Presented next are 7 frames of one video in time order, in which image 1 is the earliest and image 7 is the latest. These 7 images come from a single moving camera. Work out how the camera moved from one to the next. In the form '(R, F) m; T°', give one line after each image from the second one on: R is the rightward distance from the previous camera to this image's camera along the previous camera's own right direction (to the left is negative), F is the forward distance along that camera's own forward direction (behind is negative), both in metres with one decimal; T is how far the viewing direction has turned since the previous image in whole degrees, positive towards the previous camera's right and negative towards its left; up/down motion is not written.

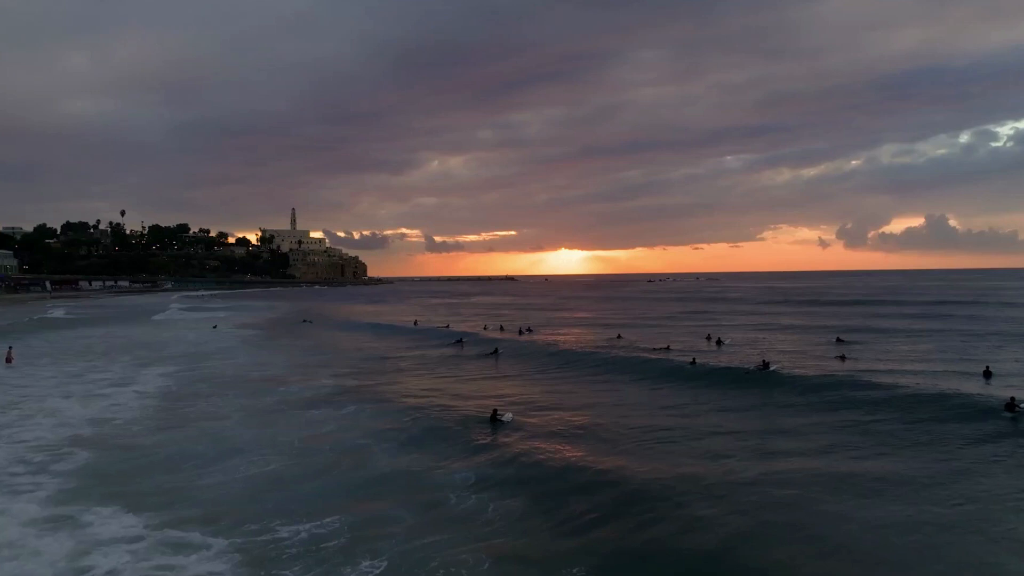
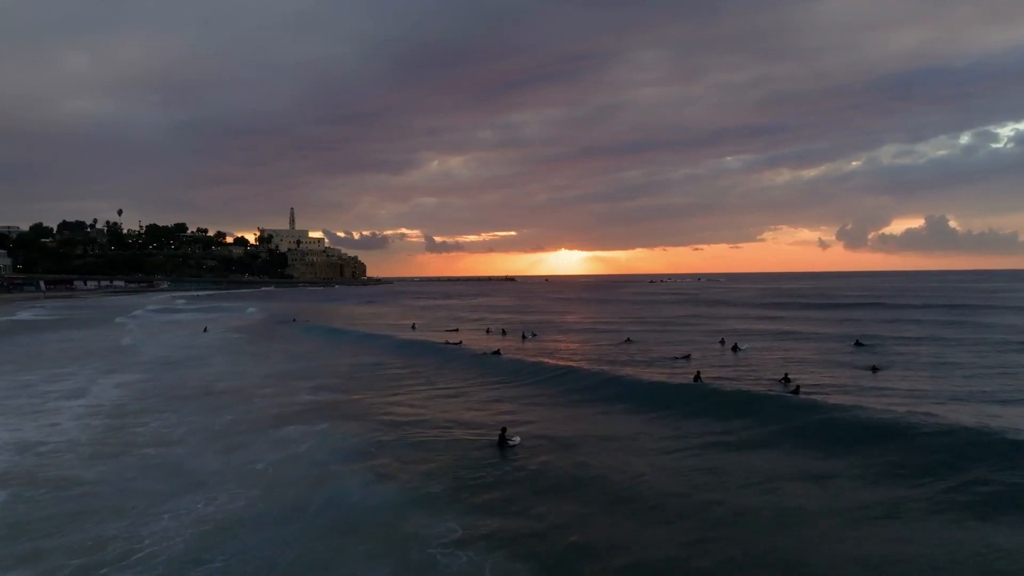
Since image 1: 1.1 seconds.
(-0.2, +2.3) m; 0°
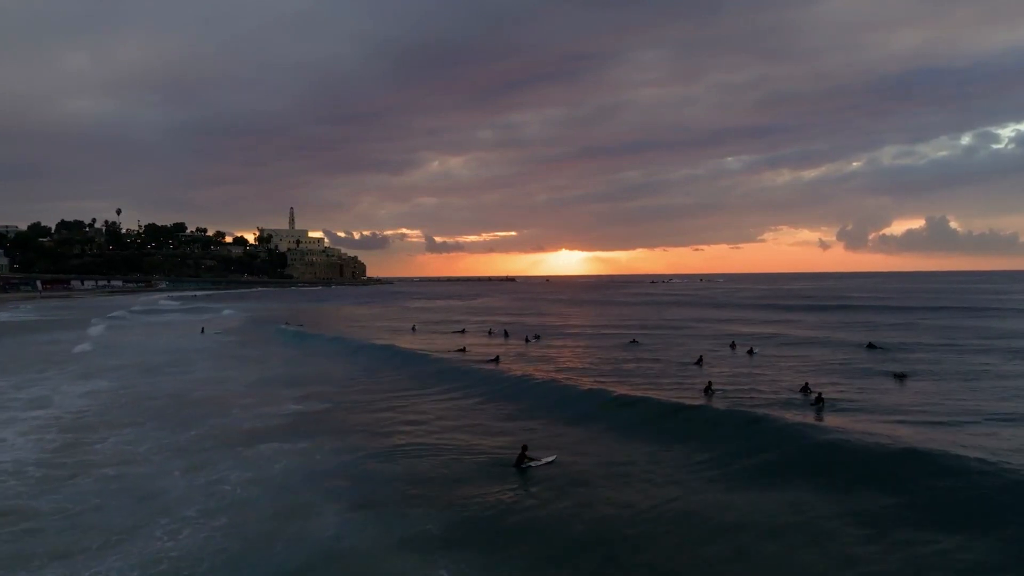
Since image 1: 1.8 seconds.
(-0.3, +1.5) m; 0°
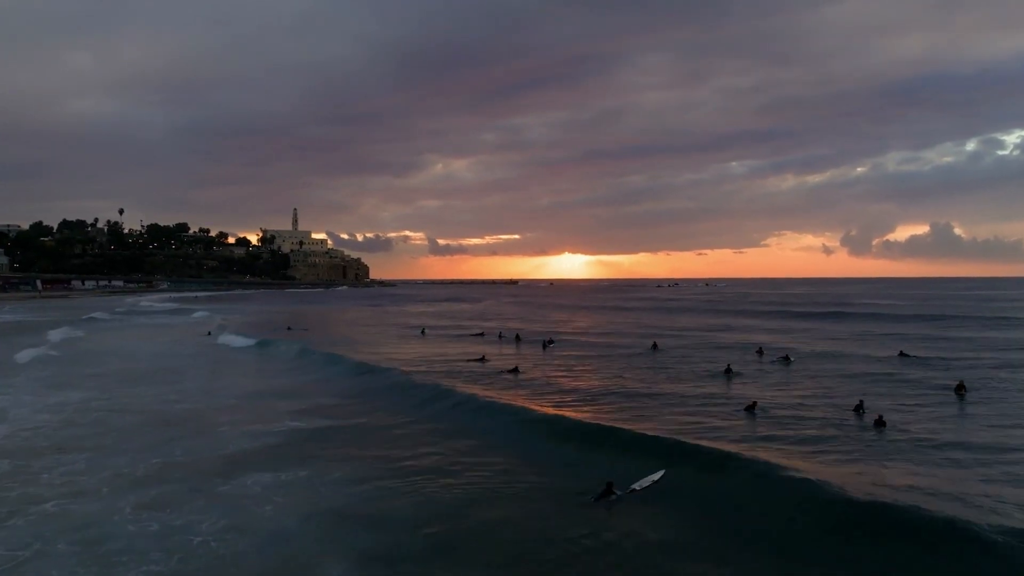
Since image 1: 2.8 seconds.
(-0.9, +2.5) m; 0°
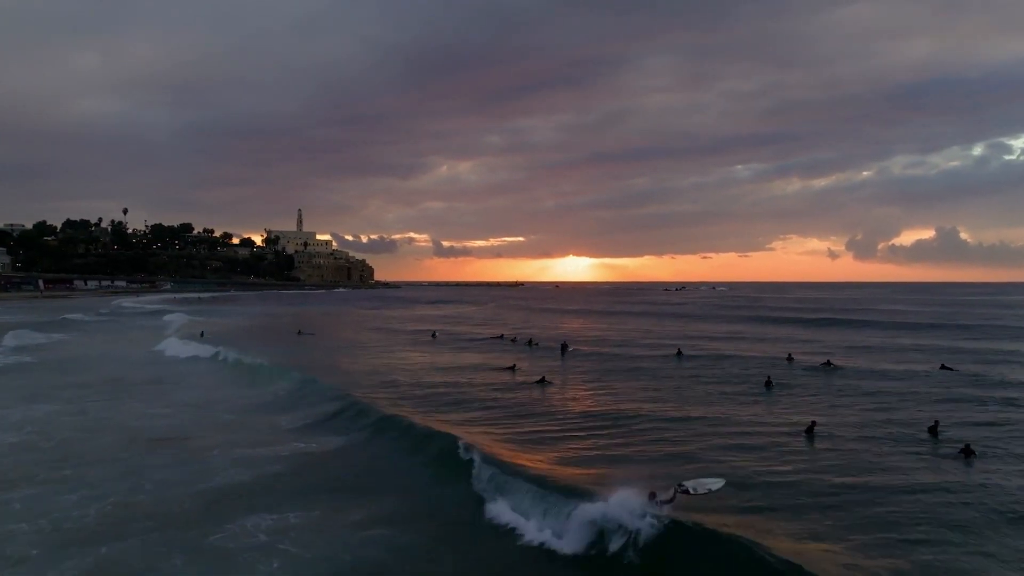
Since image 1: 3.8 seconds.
(-1.0, +2.5) m; 0°
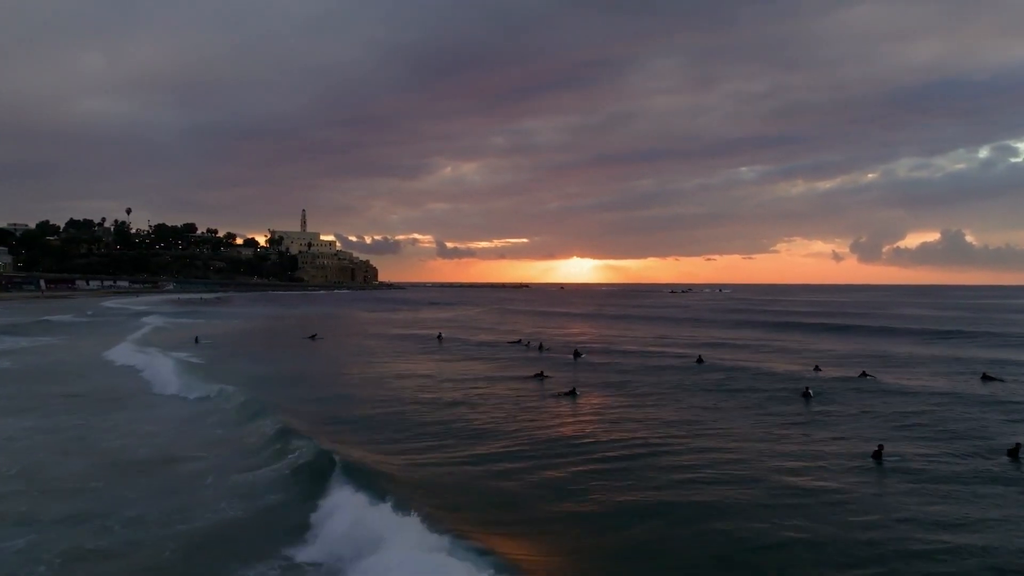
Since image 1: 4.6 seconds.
(-0.7, +2.3) m; 0°
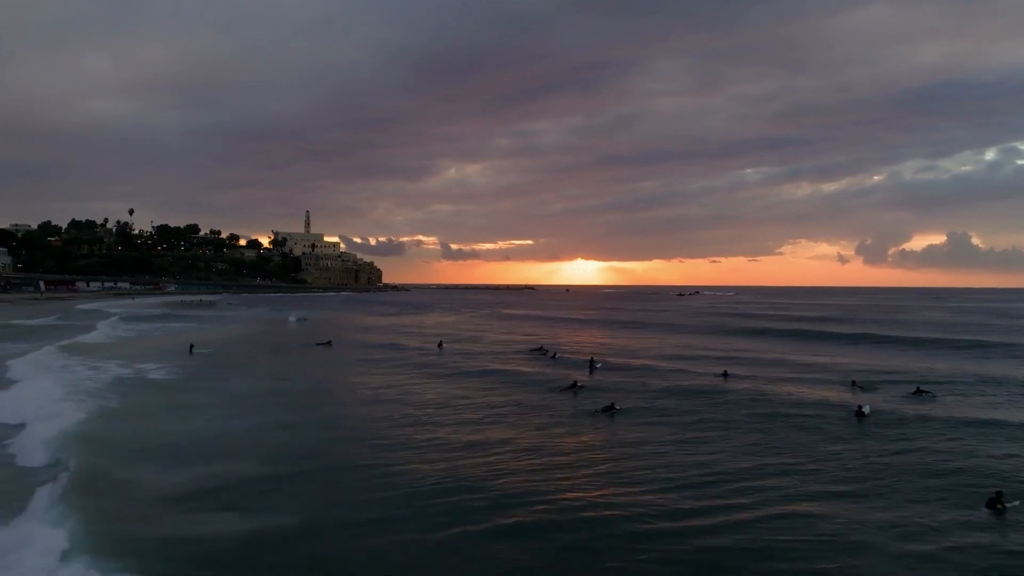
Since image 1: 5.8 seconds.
(-0.8, +3.0) m; 0°
